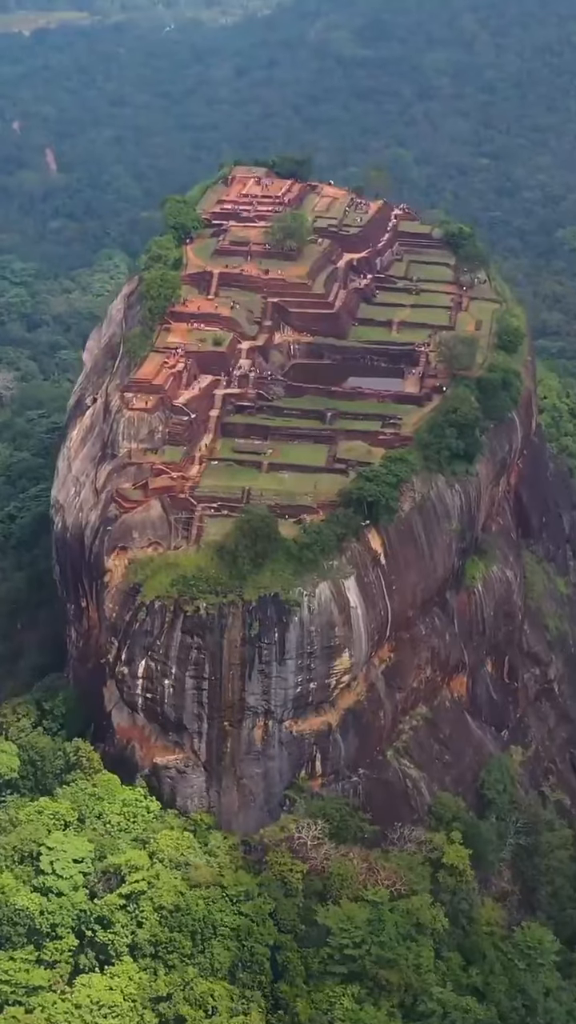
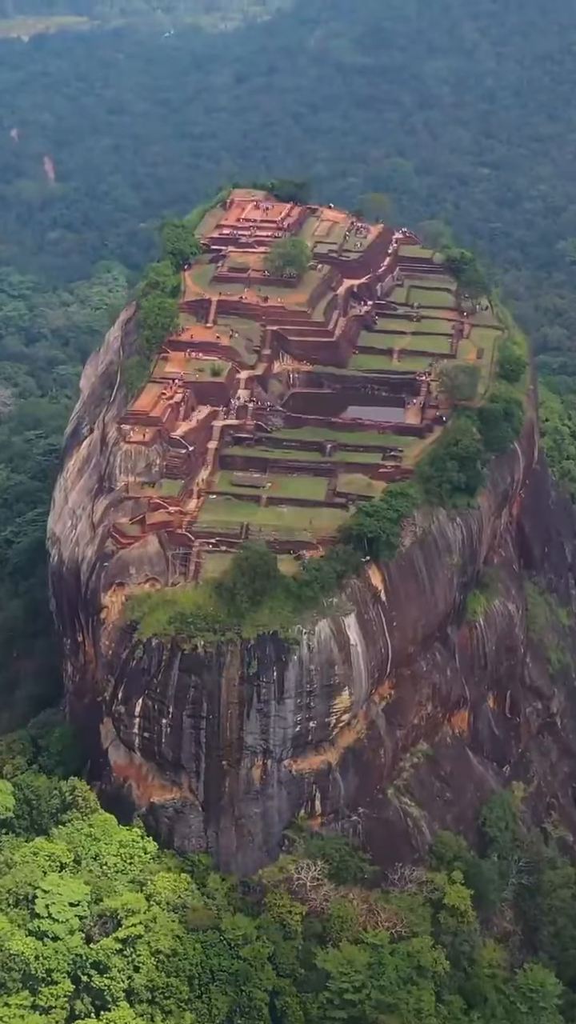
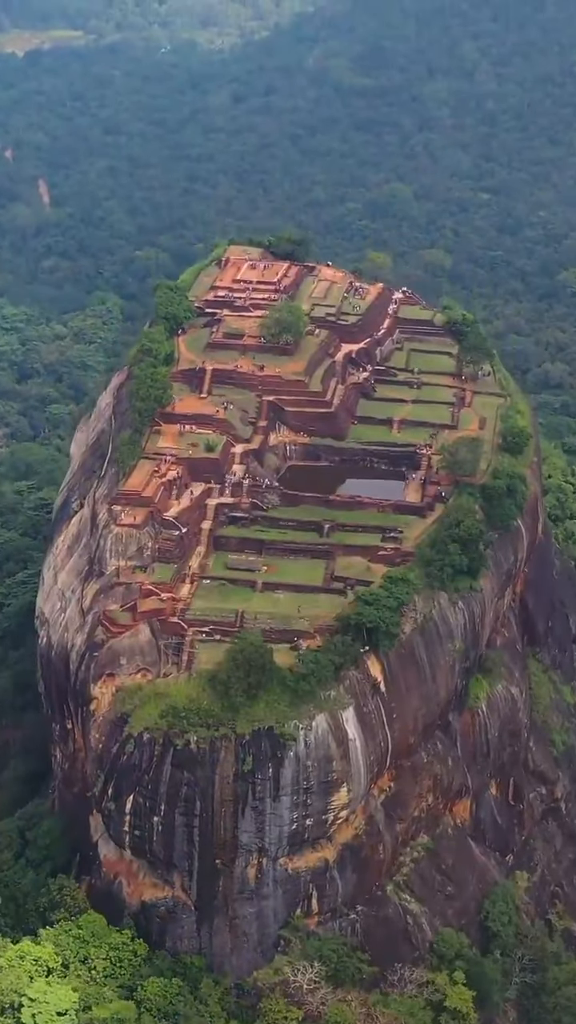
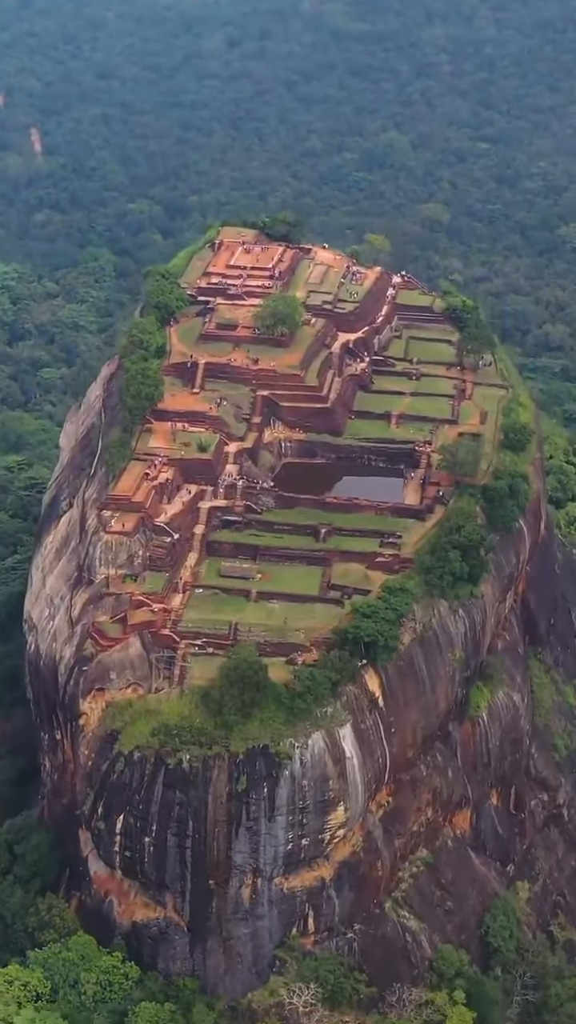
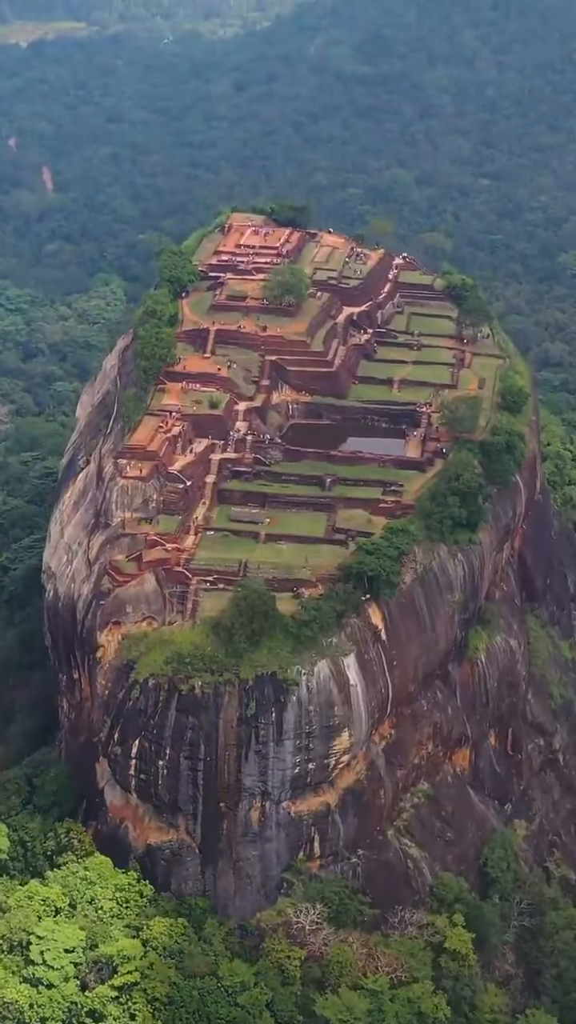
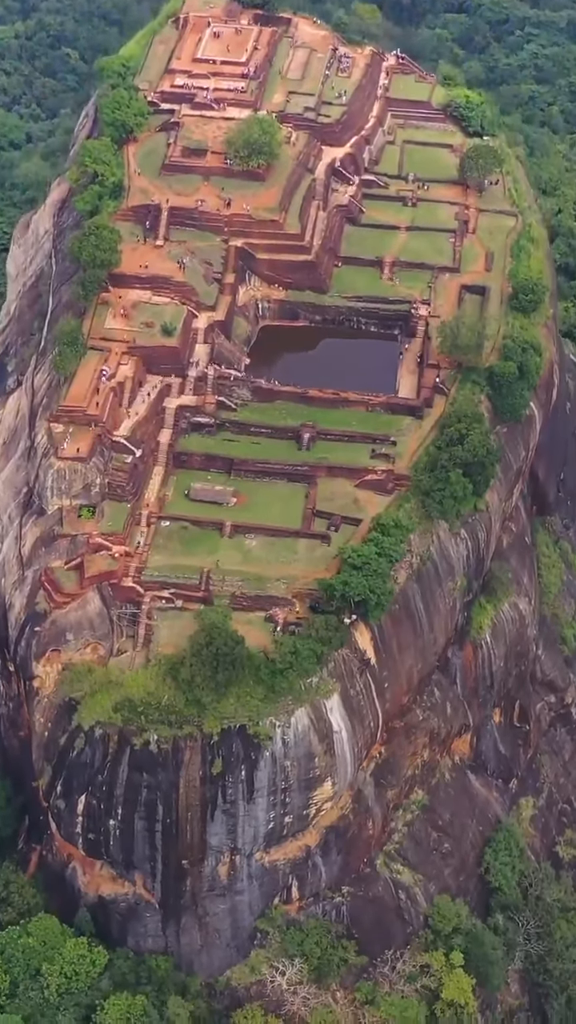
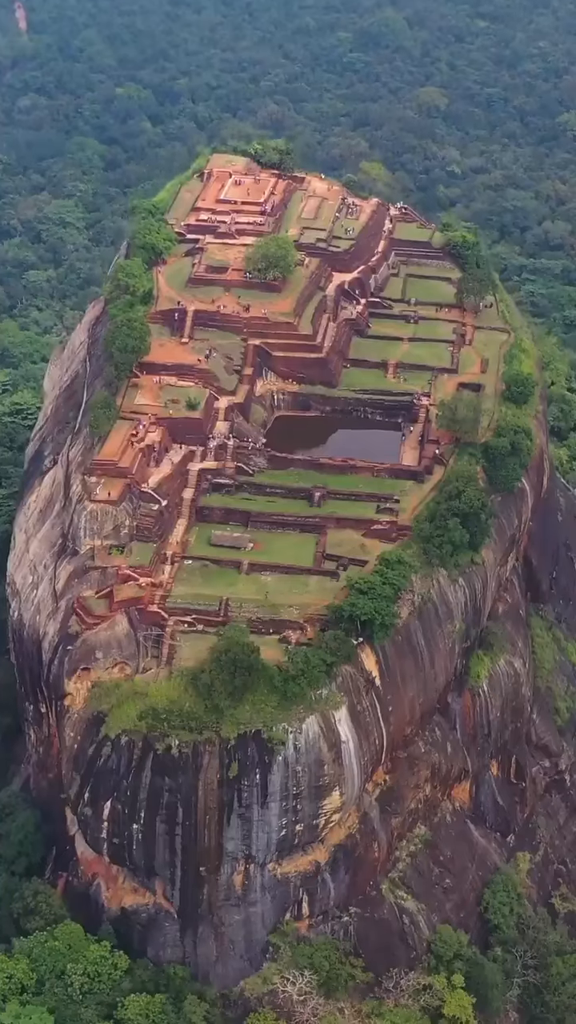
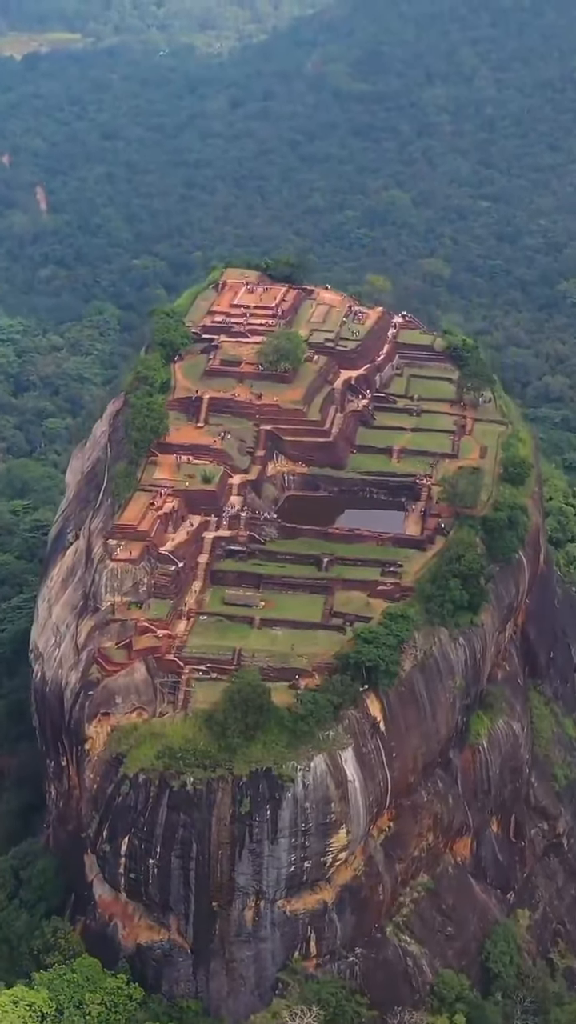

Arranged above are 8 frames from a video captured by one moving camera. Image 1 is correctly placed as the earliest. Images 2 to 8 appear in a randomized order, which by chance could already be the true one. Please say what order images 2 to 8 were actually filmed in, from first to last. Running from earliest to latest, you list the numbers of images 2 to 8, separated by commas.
2, 5, 3, 8, 4, 7, 6
